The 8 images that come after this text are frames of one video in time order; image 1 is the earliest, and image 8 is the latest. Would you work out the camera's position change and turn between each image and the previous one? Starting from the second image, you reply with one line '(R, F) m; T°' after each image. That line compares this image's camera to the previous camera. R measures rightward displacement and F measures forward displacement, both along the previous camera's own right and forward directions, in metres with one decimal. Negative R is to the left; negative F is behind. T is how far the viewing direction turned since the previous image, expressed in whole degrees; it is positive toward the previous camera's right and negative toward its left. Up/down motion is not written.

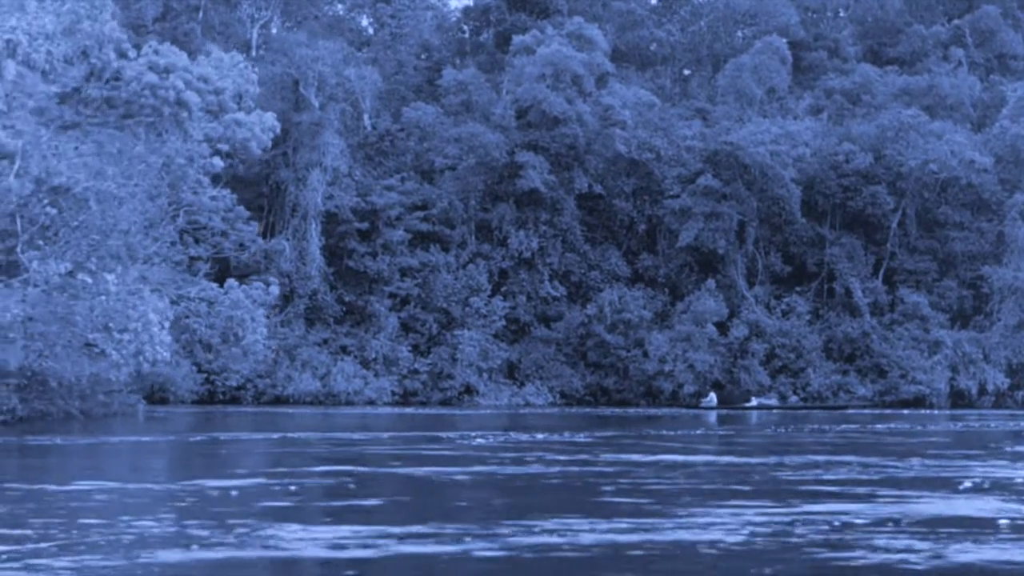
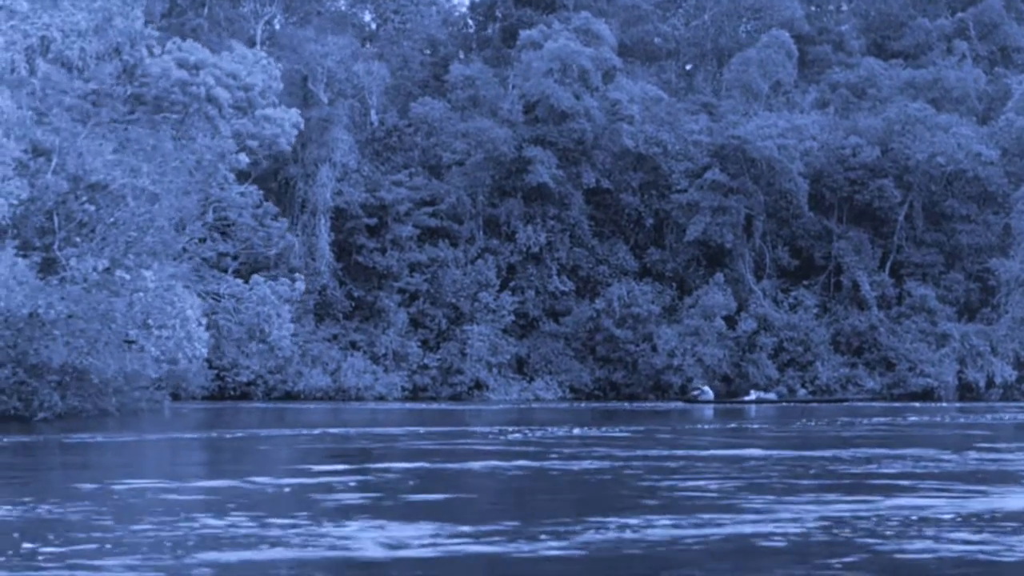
(-0.3, 0.0) m; 0°
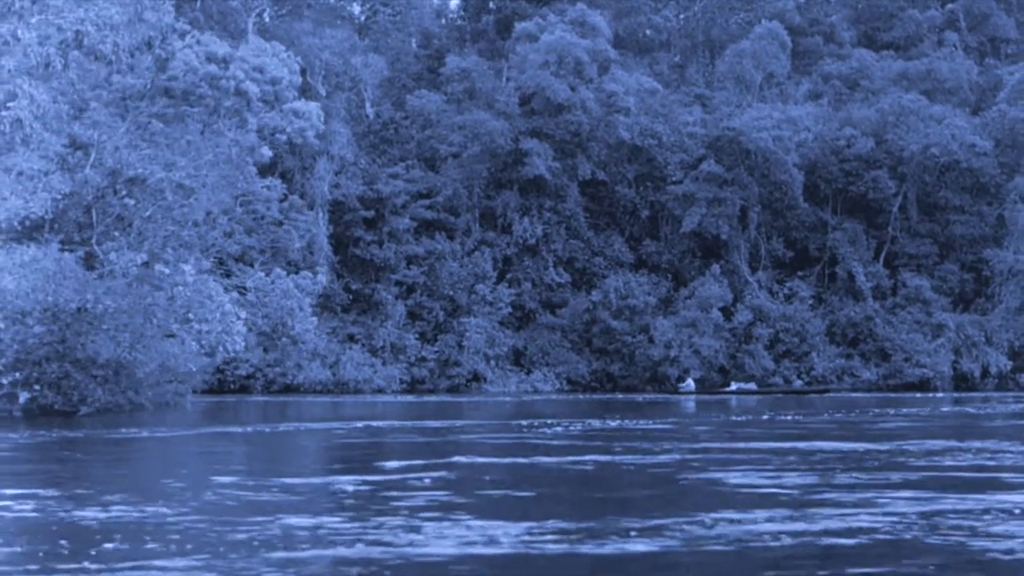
(-0.4, 0.0) m; +1°
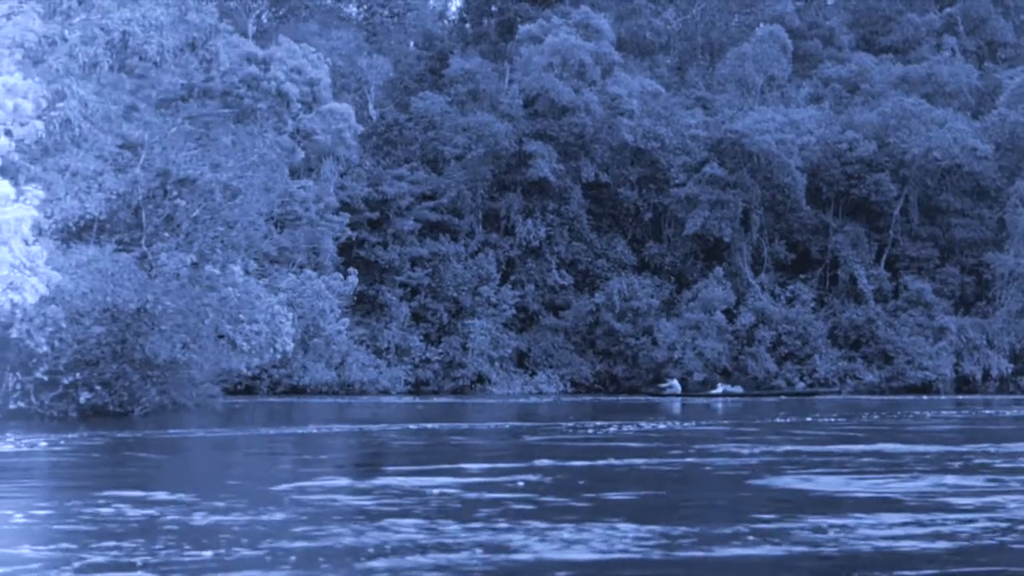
(-0.4, 0.0) m; +1°
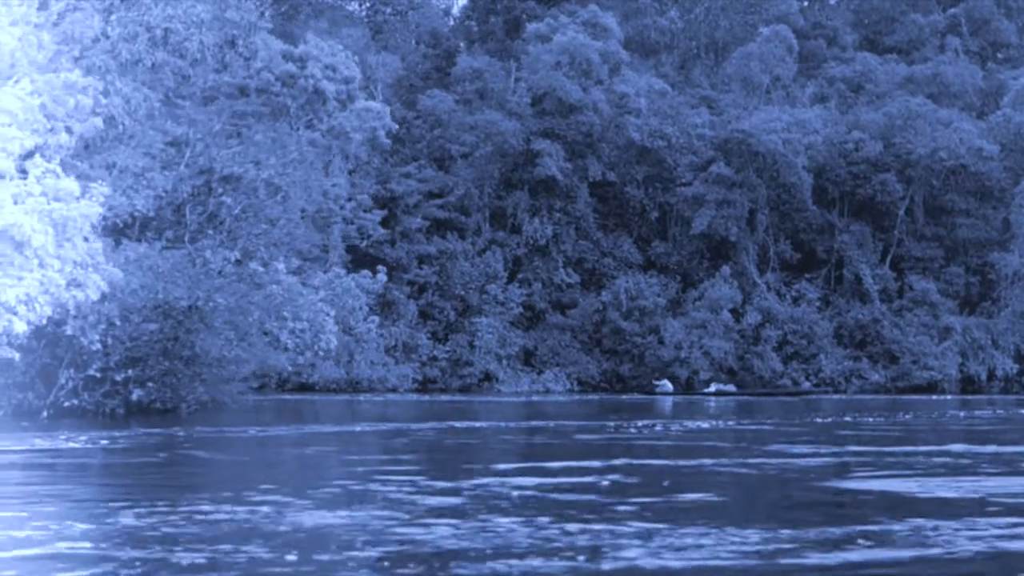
(-0.4, 0.0) m; 0°
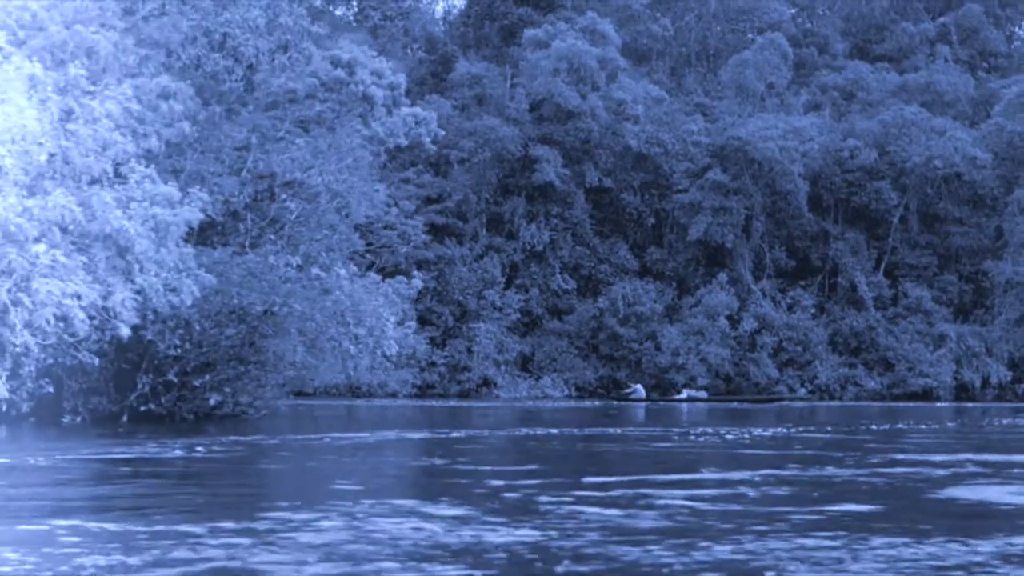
(-0.6, 0.0) m; +1°
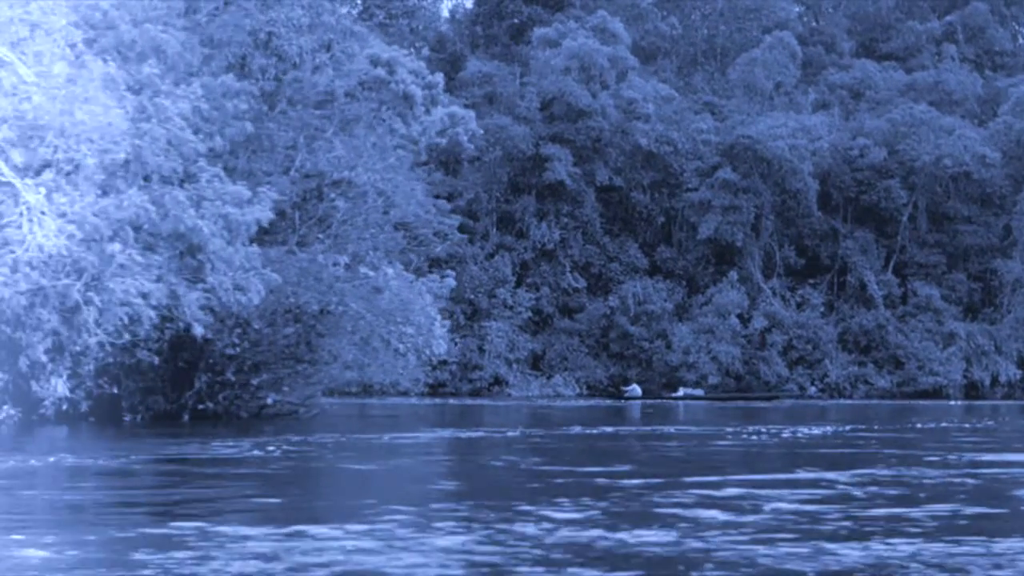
(-0.4, 0.0) m; 0°
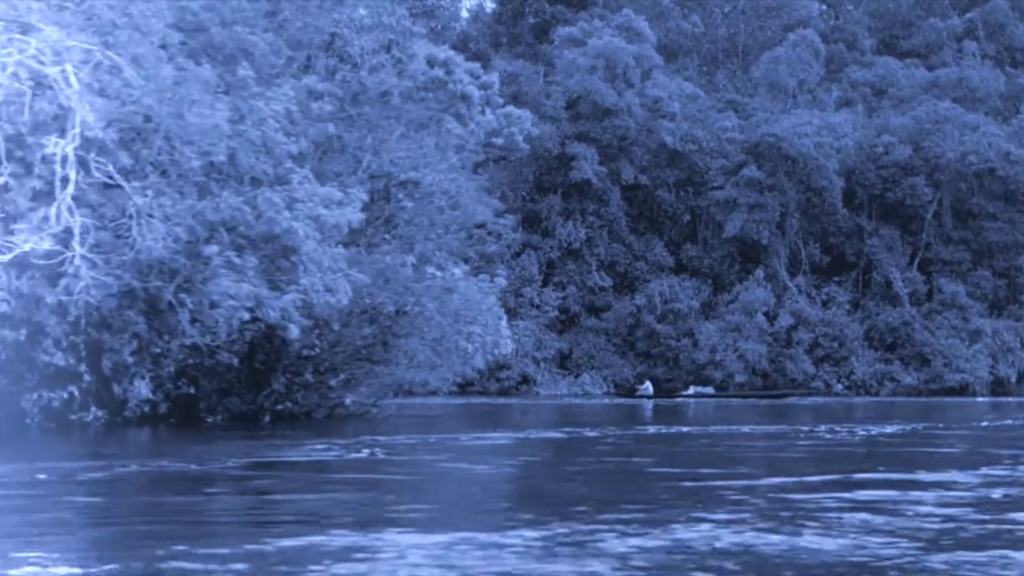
(-0.4, 0.0) m; 0°
